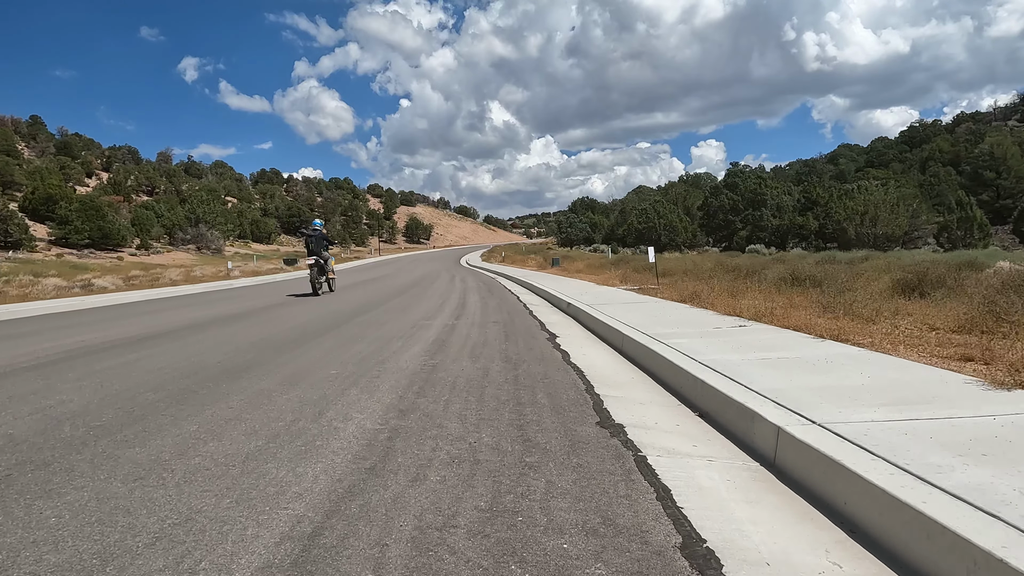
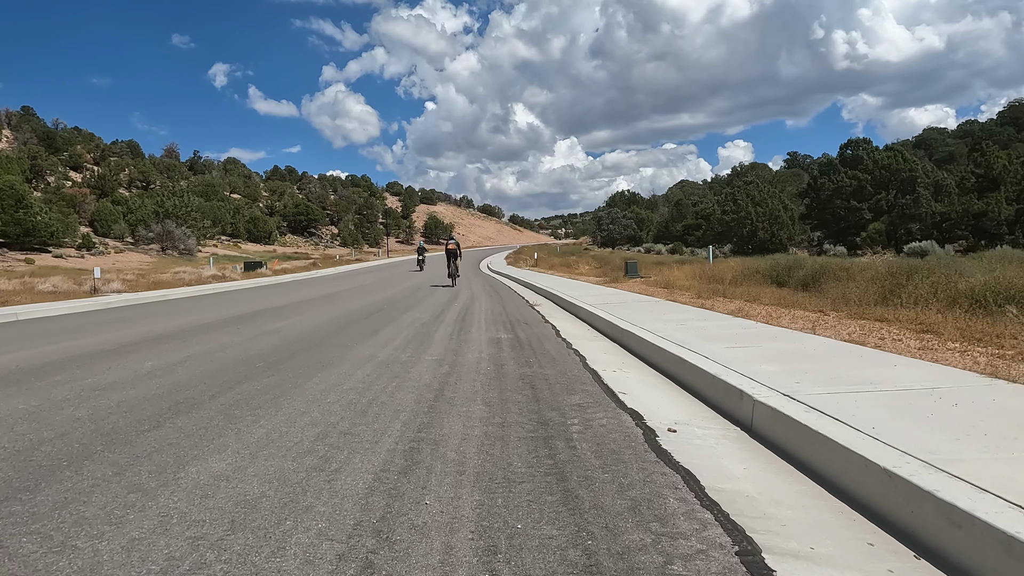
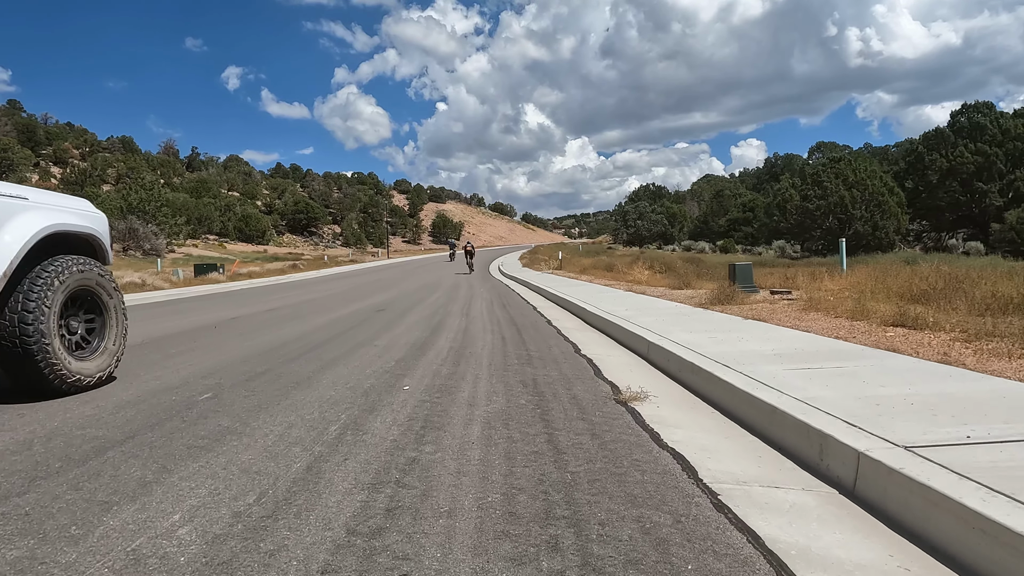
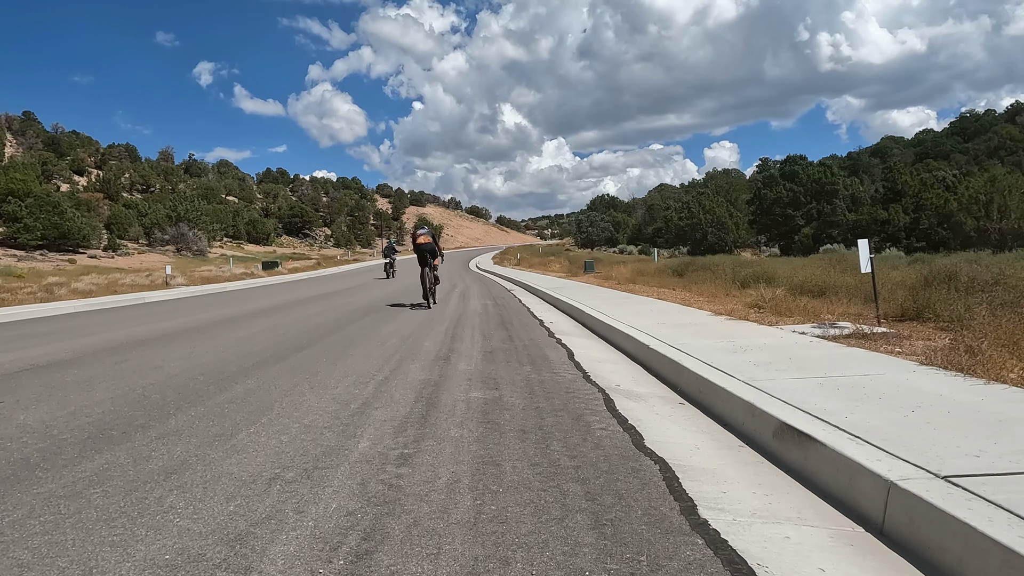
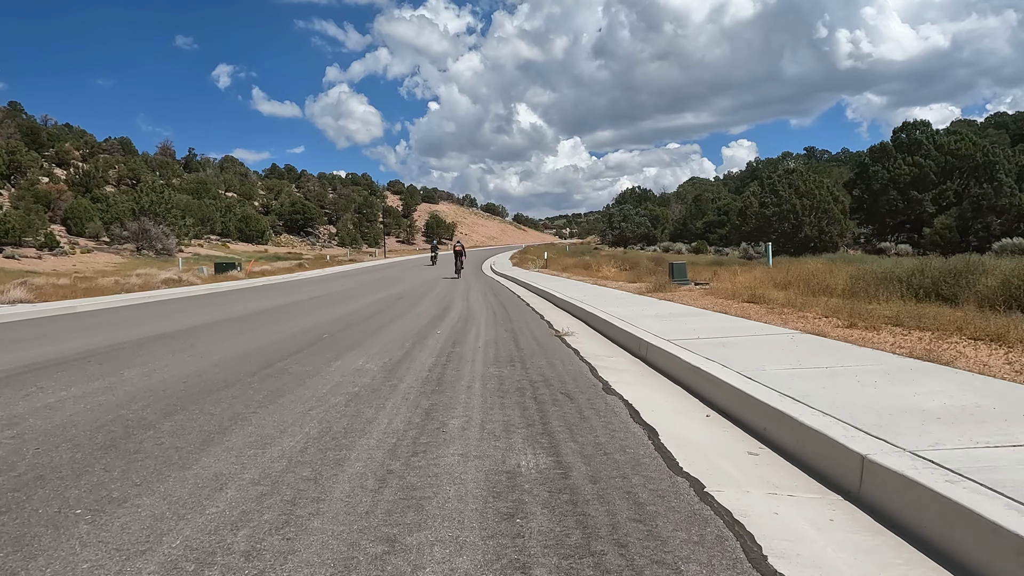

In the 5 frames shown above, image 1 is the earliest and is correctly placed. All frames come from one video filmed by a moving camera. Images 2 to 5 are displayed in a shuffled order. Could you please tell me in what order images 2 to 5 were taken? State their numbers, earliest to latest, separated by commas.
4, 2, 5, 3
